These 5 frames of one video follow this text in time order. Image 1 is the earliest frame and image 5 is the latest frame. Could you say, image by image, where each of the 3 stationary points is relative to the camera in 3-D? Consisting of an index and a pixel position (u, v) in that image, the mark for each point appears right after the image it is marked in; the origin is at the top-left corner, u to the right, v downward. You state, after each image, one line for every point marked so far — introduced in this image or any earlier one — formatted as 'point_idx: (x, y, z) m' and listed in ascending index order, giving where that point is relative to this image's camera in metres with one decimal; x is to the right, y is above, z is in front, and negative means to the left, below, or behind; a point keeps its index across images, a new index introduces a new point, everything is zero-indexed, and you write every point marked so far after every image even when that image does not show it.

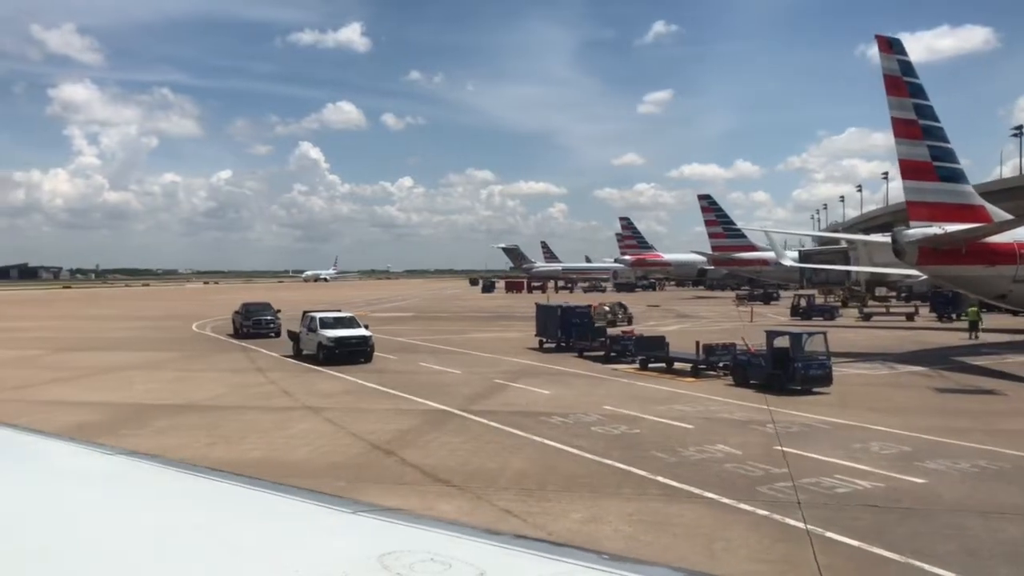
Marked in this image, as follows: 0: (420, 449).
0: (-1.6, -2.8, +15.5) m
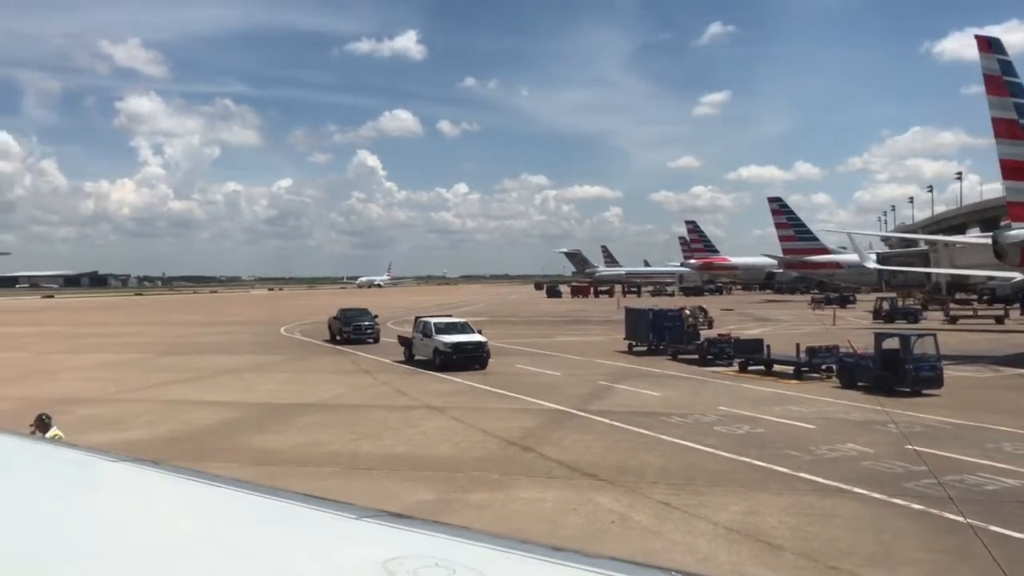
0: (+0.8, -2.9, +16.1) m
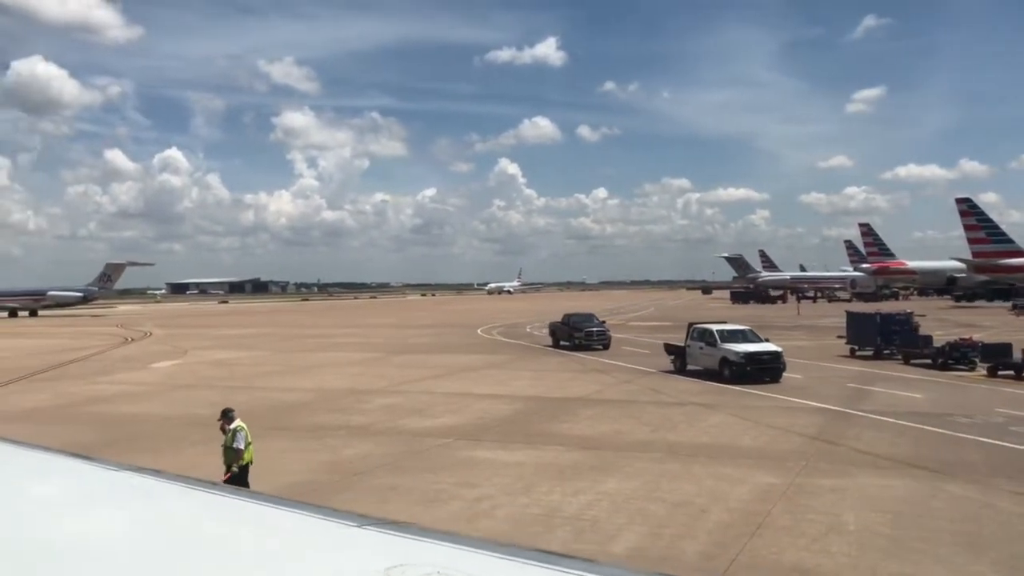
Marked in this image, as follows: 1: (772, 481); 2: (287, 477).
0: (+6.6, -2.9, +16.8) m
1: (+3.9, -2.9, +13.5) m
2: (-3.8, -3.2, +15.1) m
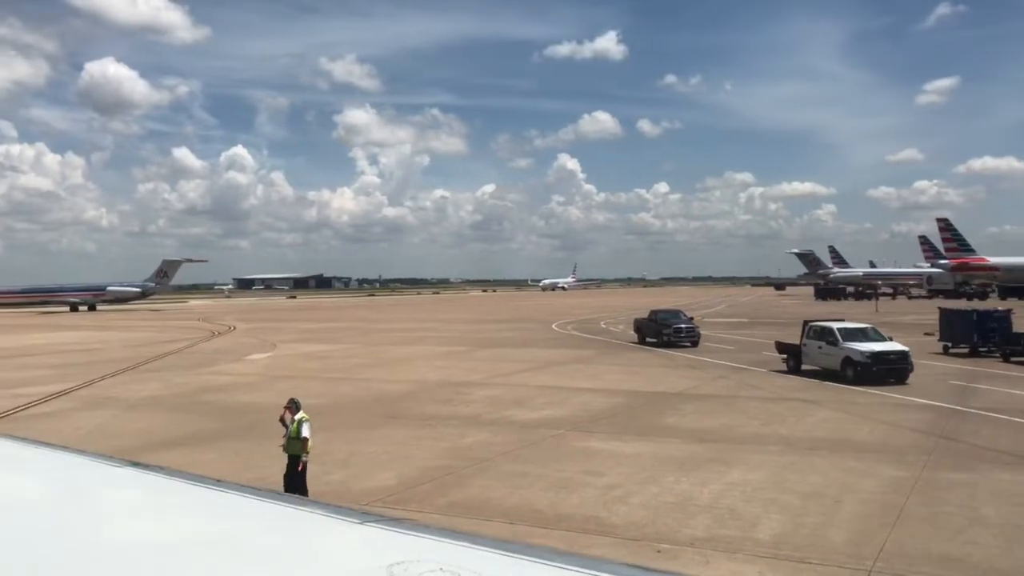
0: (+8.8, -2.8, +16.8) m
1: (+5.9, -2.9, +13.7) m
2: (-1.7, -3.1, +15.7) m
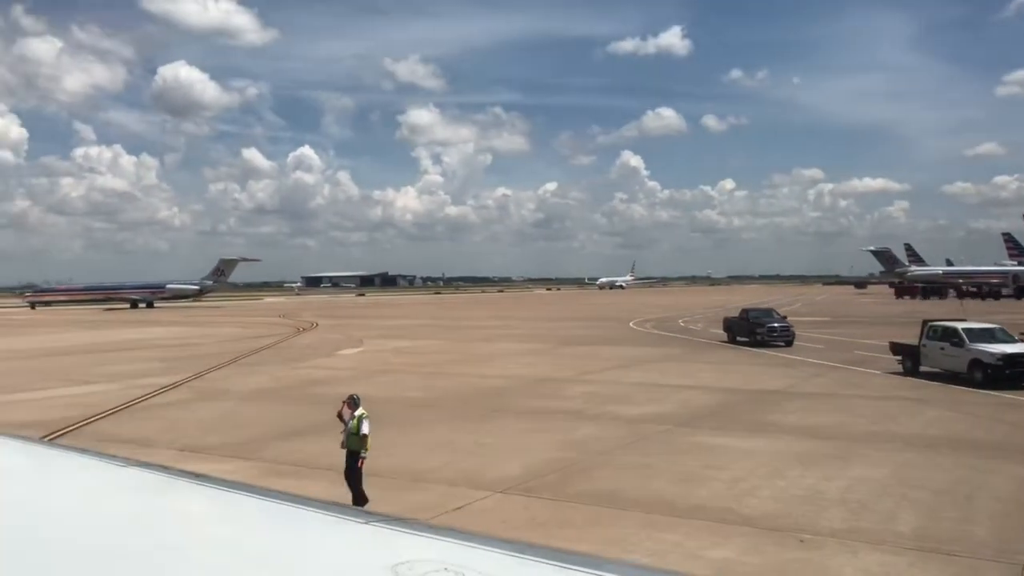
0: (+11.0, -2.8, +16.5) m
1: (+7.9, -2.8, +13.6) m
2: (+0.4, -3.0, +16.2) m
